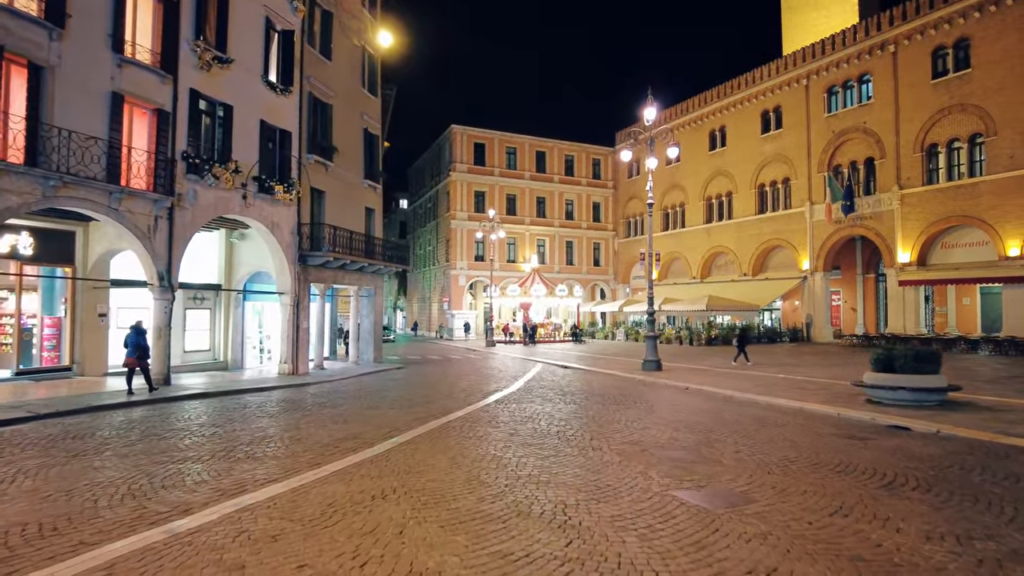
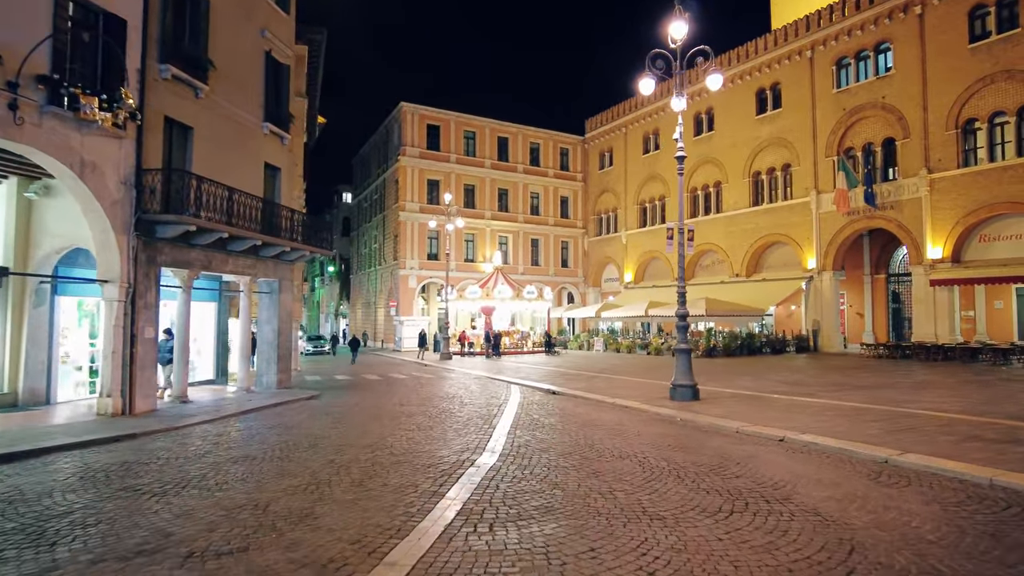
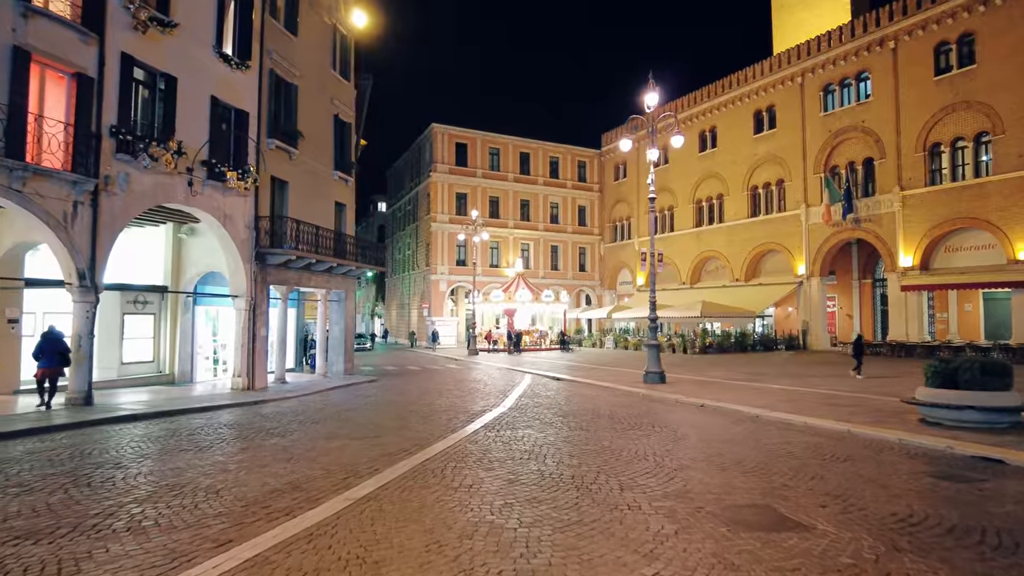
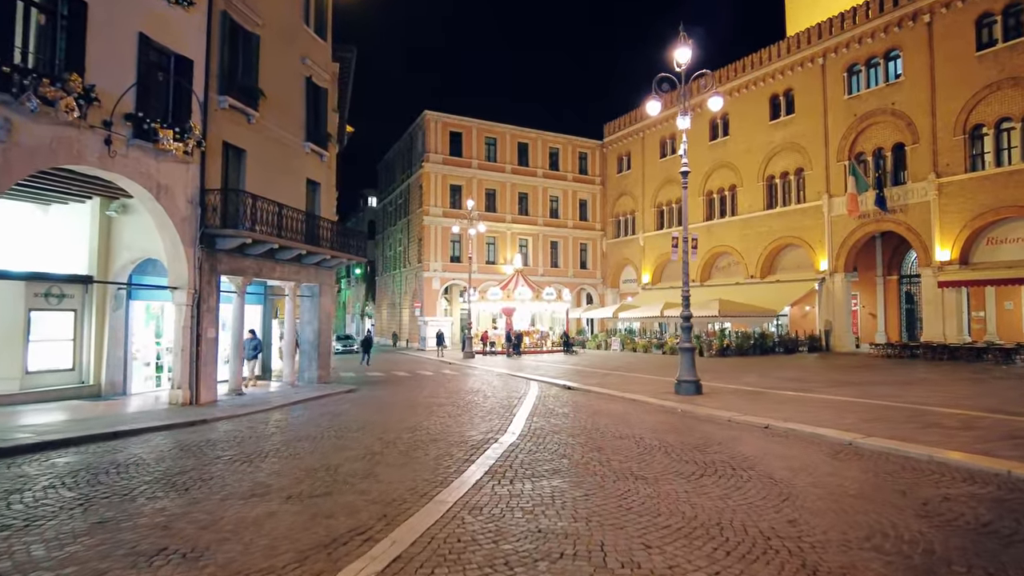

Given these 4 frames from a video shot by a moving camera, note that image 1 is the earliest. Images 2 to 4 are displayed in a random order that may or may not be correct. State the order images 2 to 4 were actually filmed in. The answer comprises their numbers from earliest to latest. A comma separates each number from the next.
3, 4, 2
